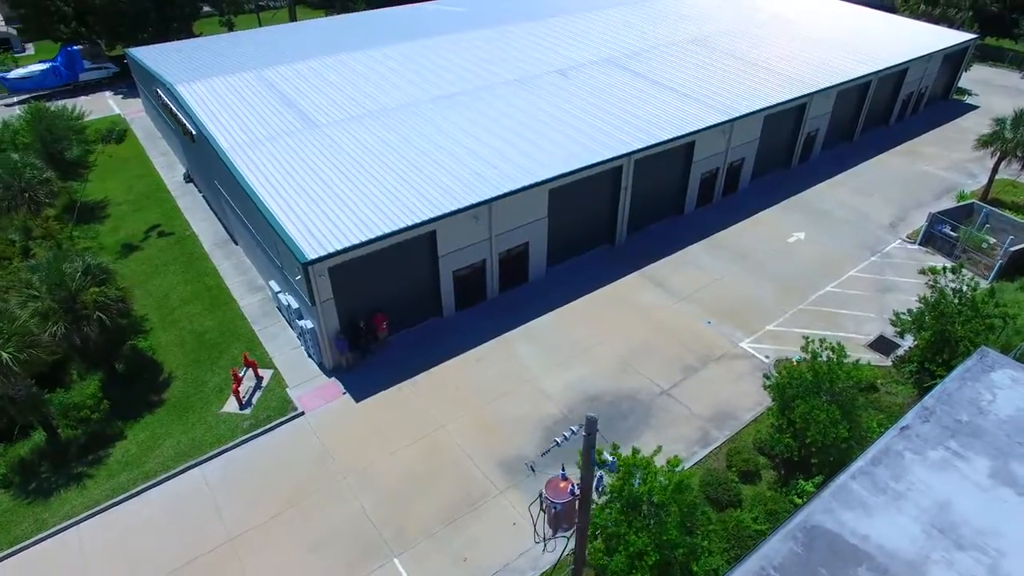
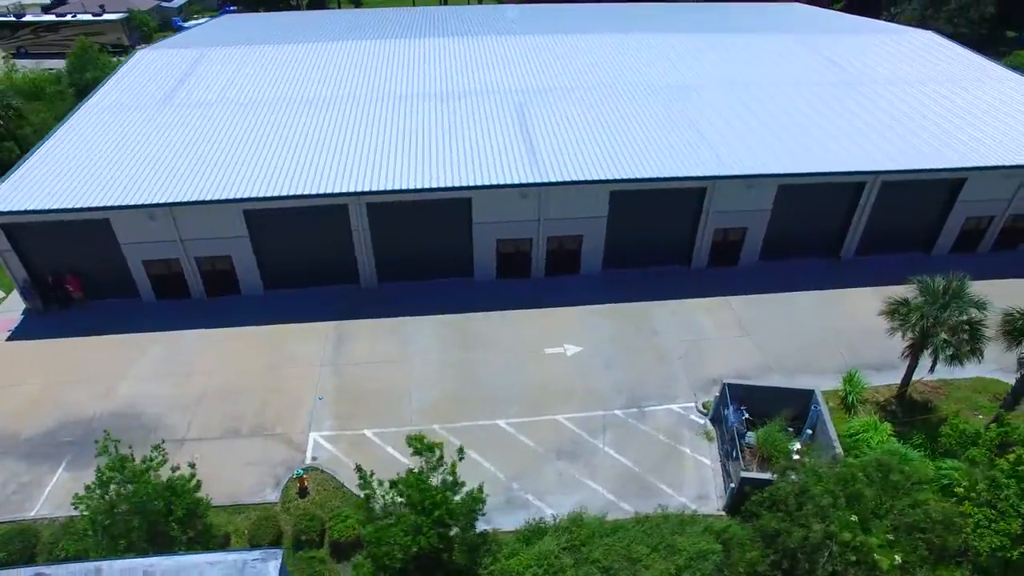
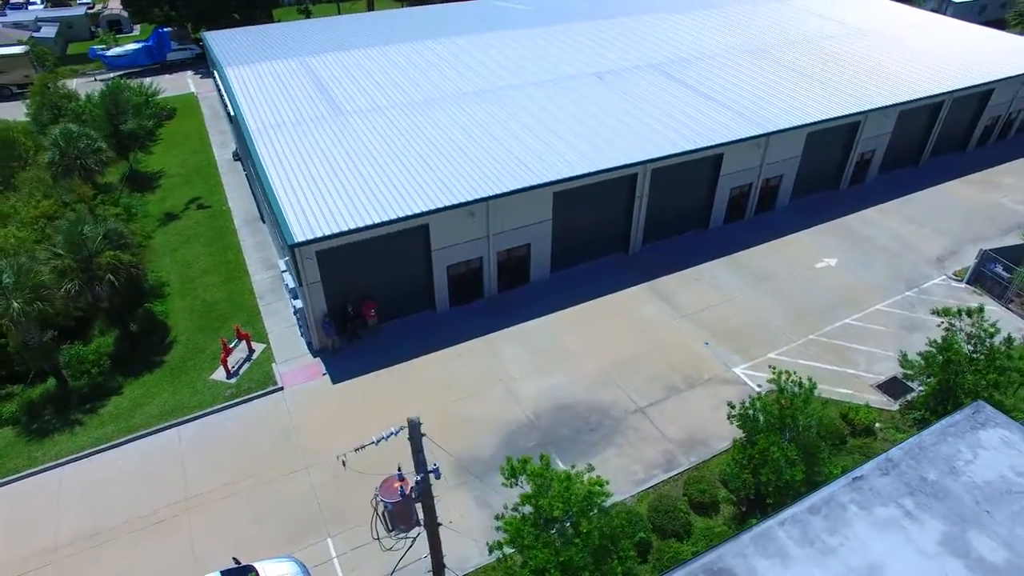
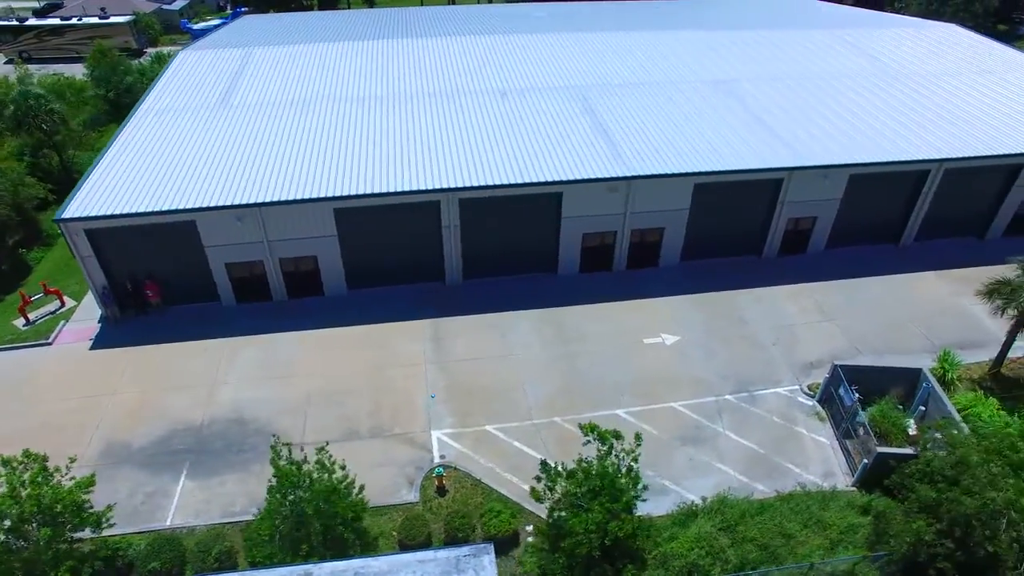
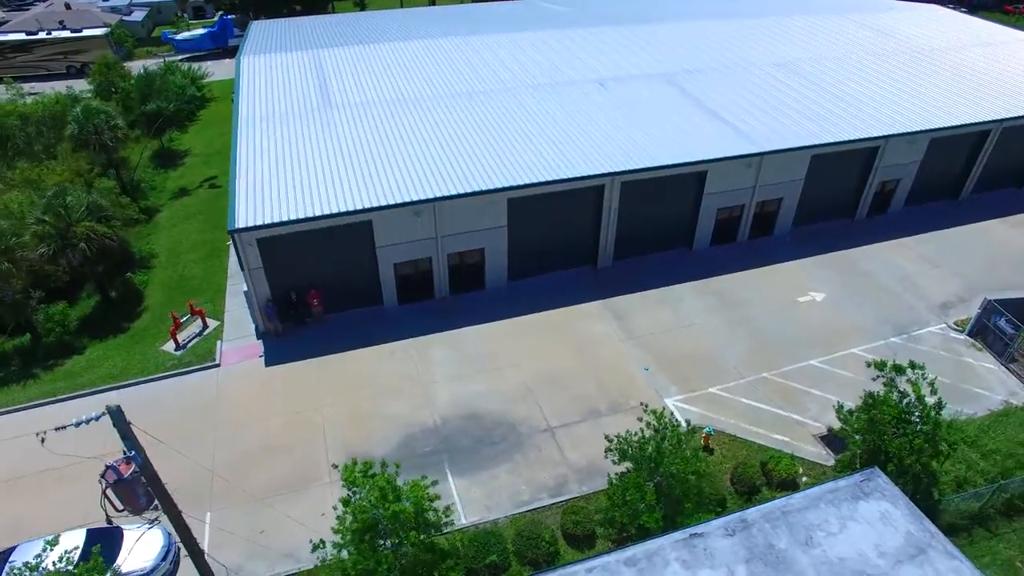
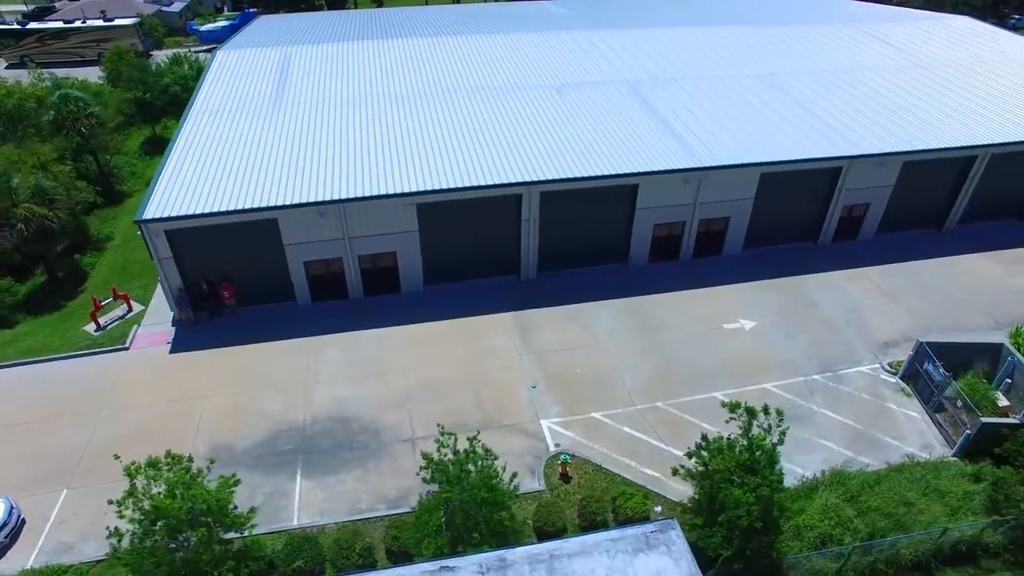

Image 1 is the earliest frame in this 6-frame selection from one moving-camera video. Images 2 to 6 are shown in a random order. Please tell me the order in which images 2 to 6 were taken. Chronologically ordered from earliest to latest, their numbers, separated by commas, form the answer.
3, 5, 6, 4, 2
